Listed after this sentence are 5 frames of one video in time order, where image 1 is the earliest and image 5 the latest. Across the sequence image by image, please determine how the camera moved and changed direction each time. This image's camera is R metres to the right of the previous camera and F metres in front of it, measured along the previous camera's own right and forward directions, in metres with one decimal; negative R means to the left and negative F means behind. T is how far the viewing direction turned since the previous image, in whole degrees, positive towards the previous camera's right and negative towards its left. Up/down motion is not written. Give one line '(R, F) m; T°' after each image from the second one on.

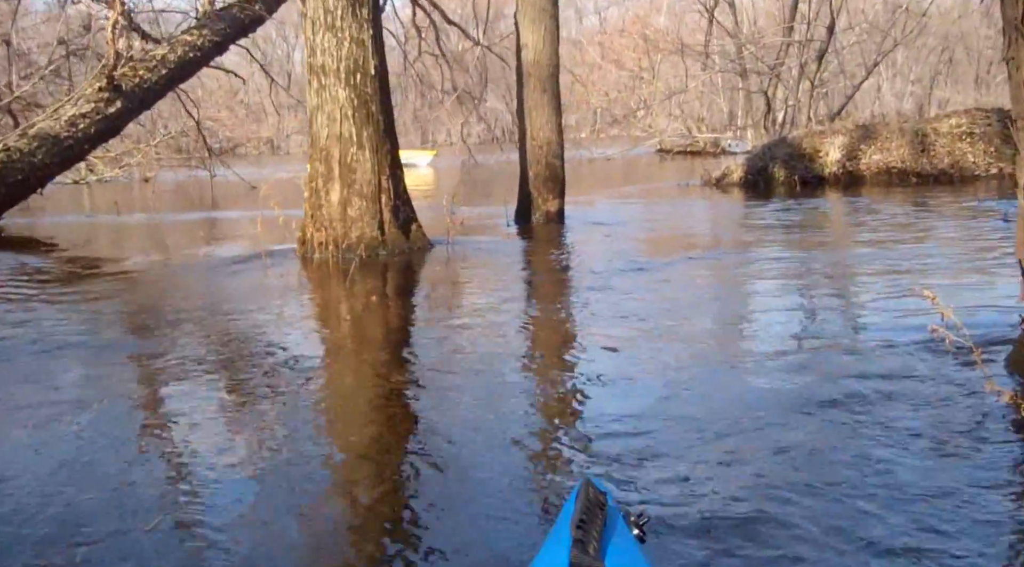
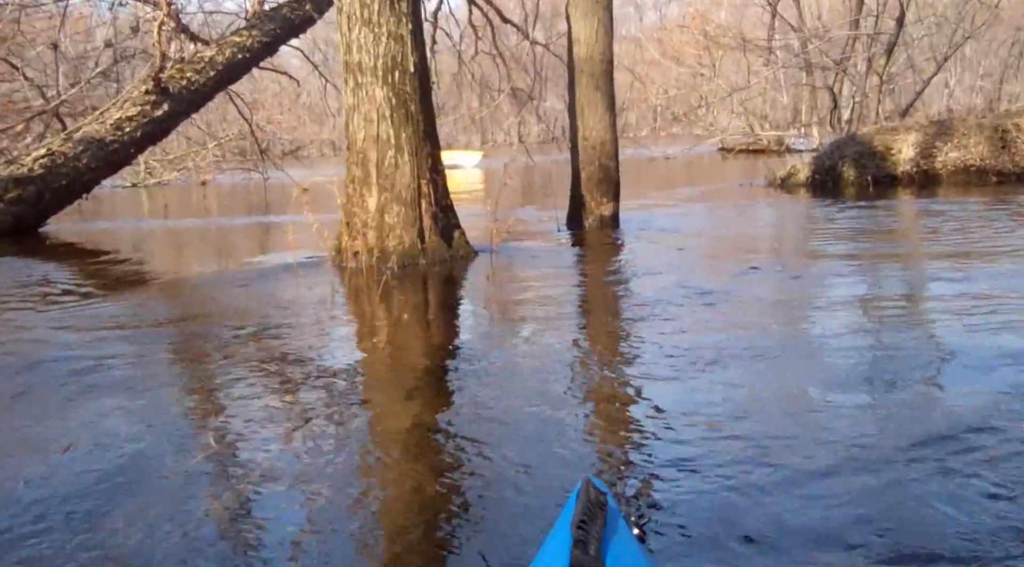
(+0.1, +0.4) m; -3°
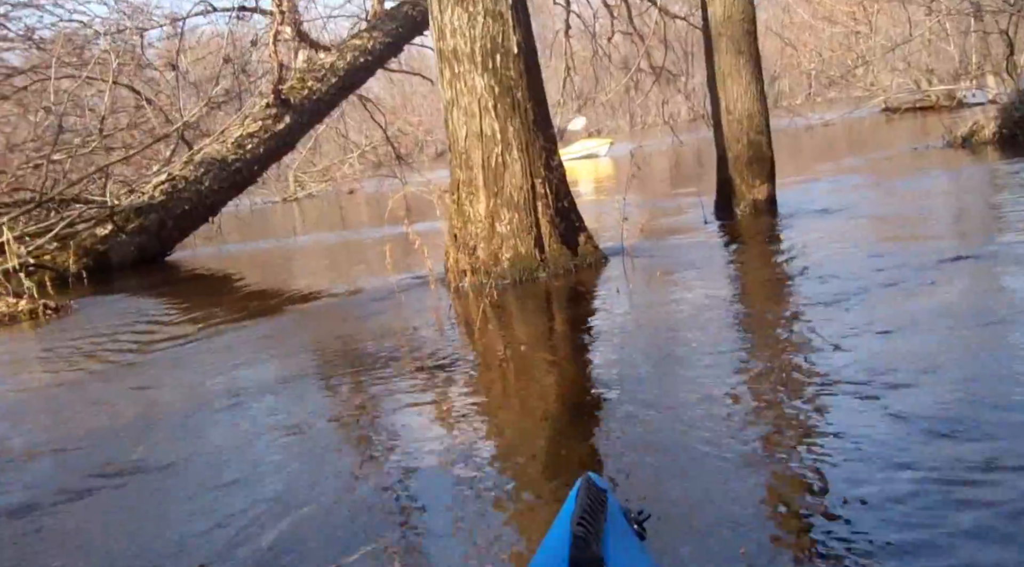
(+0.1, +0.9) m; -8°
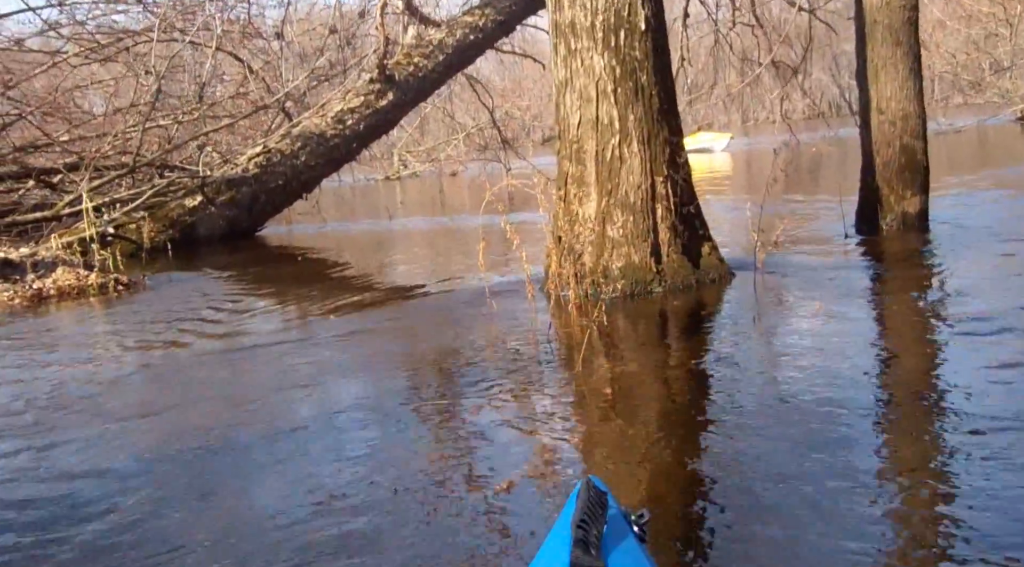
(0.0, +0.7) m; -5°
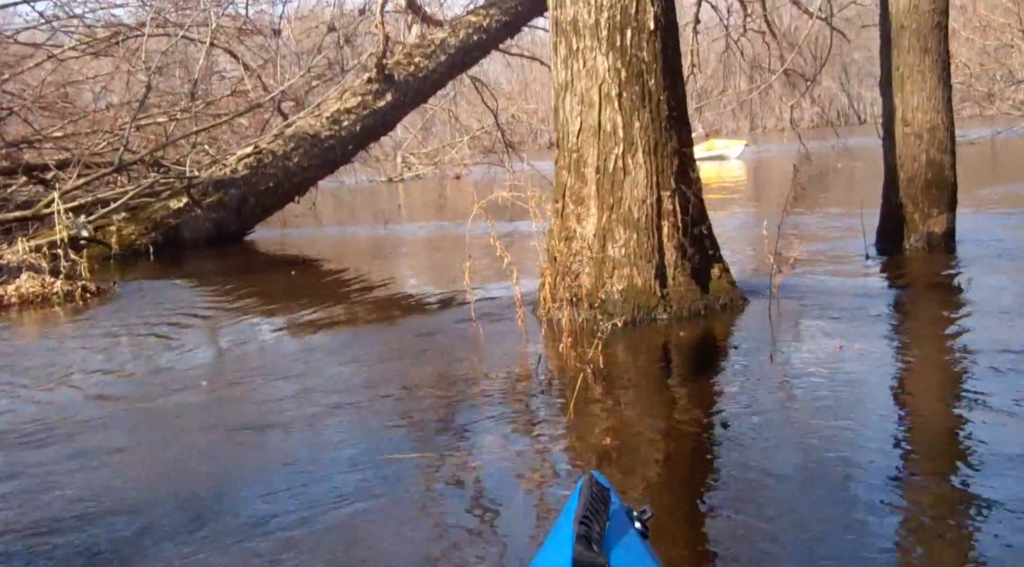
(0.0, +0.4) m; 0°
